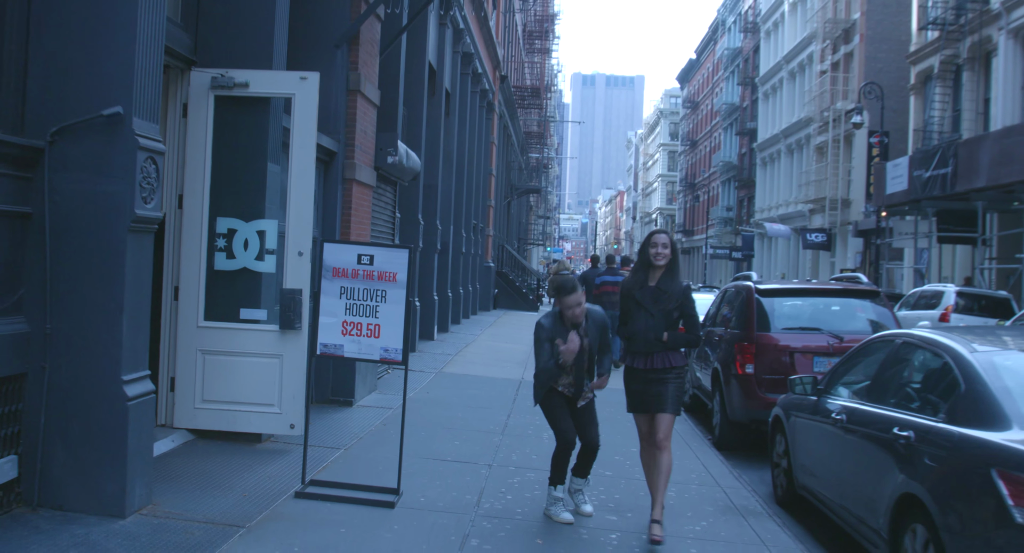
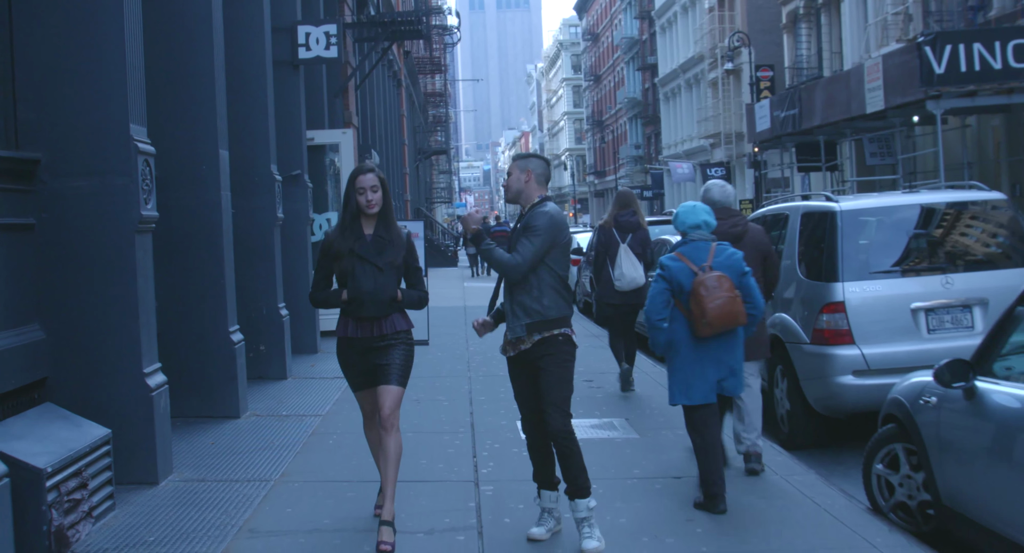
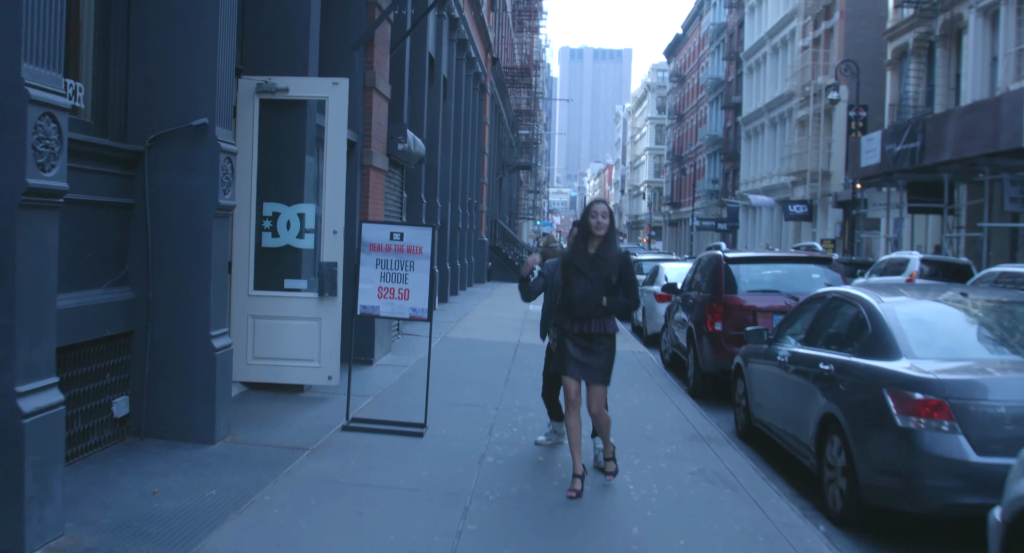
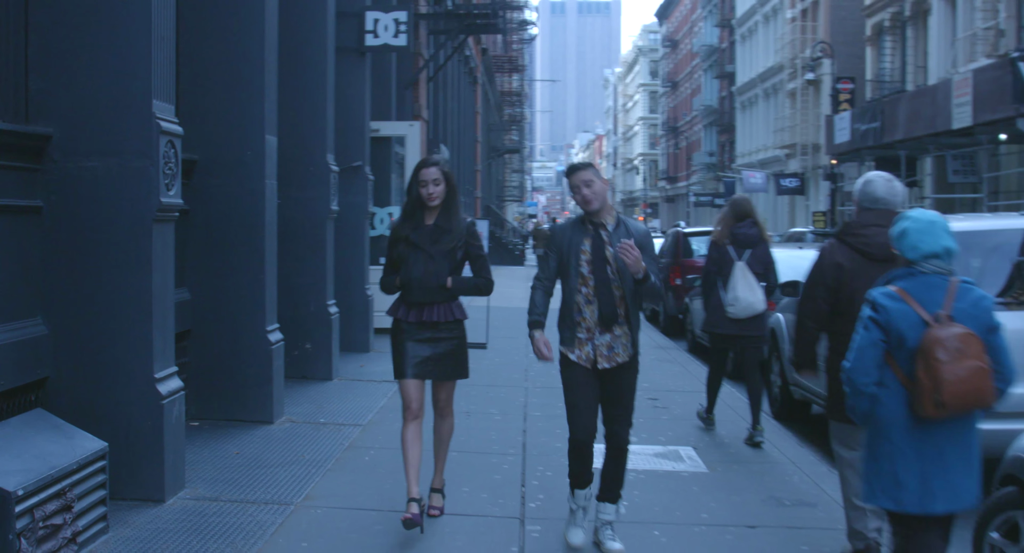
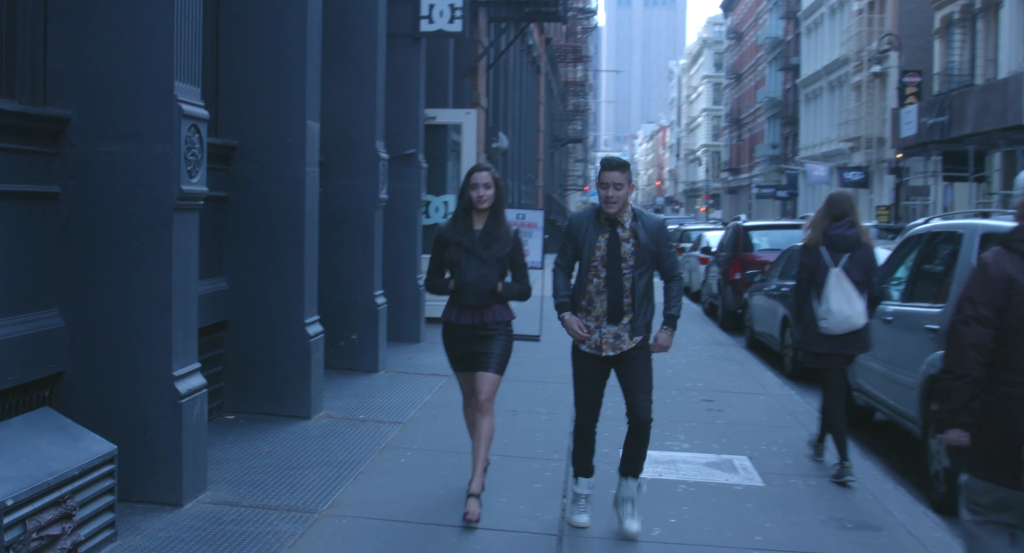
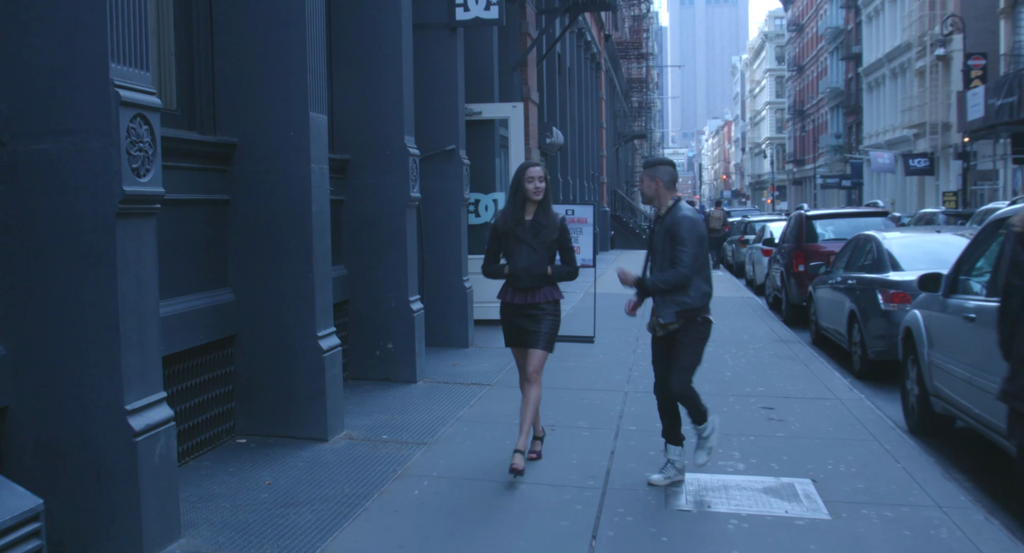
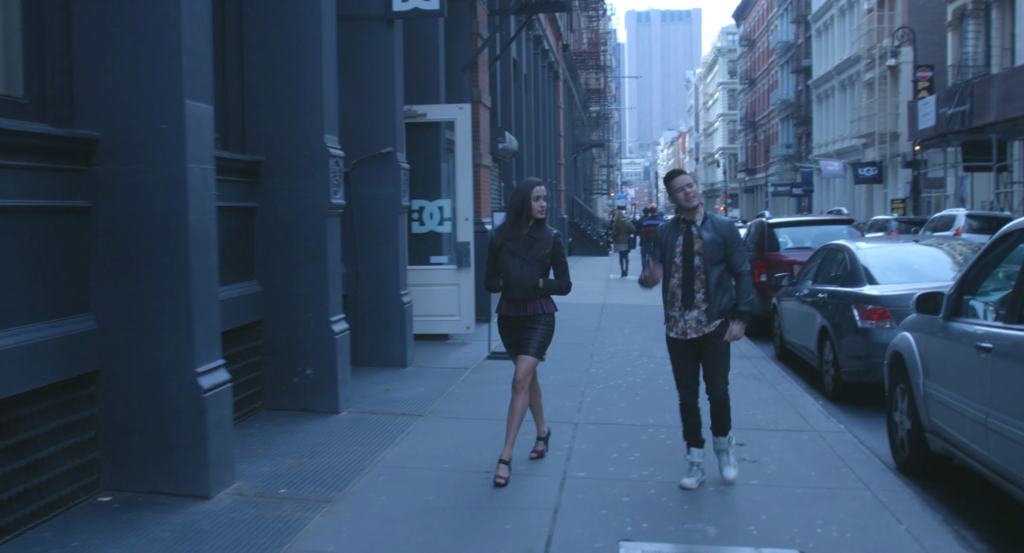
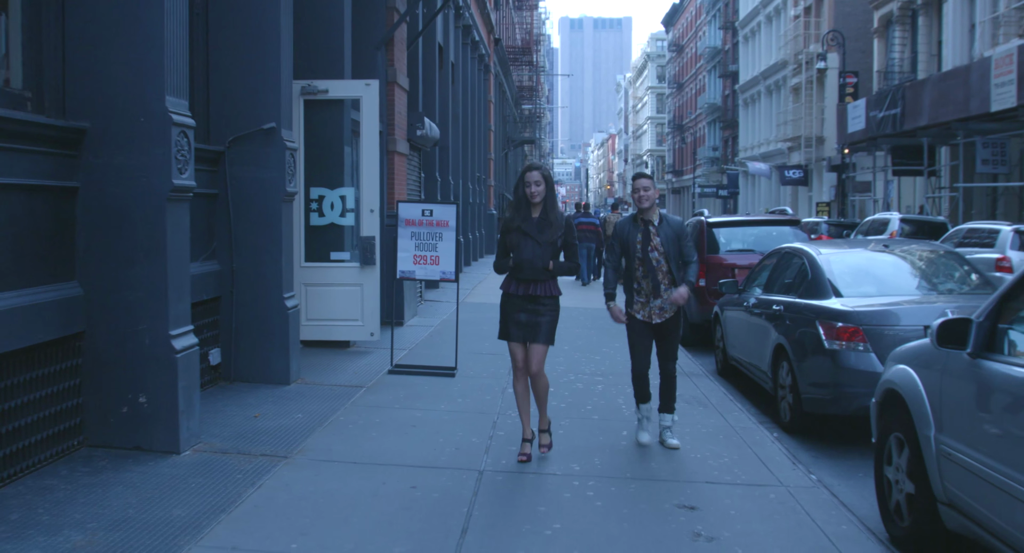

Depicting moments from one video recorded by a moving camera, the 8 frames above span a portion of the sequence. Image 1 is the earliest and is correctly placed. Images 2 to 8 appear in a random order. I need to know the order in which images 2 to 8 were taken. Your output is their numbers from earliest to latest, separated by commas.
3, 8, 7, 6, 5, 4, 2
